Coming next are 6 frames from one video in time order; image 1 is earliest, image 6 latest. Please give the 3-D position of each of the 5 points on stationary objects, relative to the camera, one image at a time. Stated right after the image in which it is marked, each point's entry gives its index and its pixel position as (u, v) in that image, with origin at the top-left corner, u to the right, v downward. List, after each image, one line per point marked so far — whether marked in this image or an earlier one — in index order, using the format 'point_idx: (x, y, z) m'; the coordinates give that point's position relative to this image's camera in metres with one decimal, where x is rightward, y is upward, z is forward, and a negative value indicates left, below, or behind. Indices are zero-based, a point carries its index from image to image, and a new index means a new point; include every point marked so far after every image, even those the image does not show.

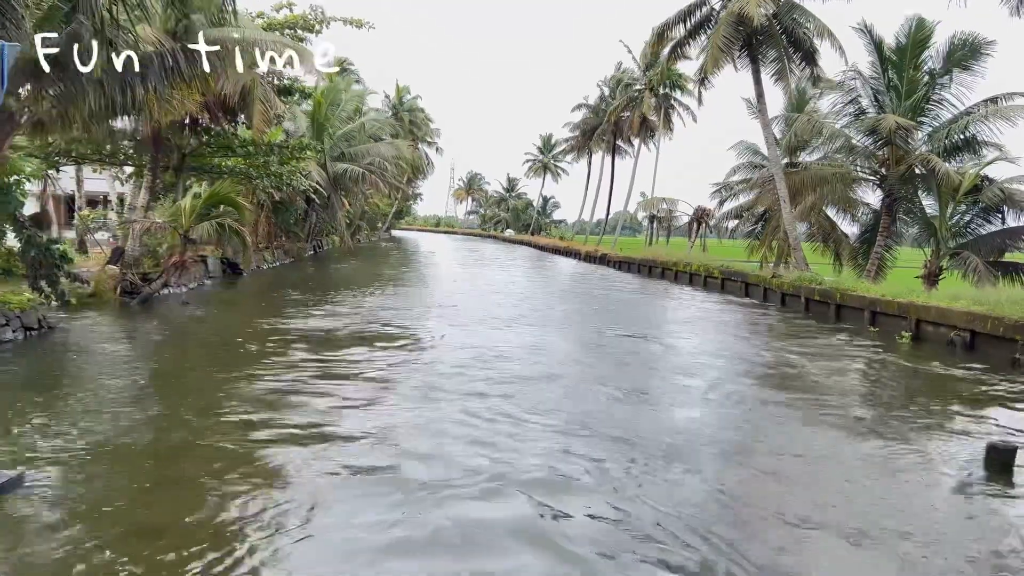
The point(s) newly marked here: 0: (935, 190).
0: (+9.5, +2.2, +18.3) m
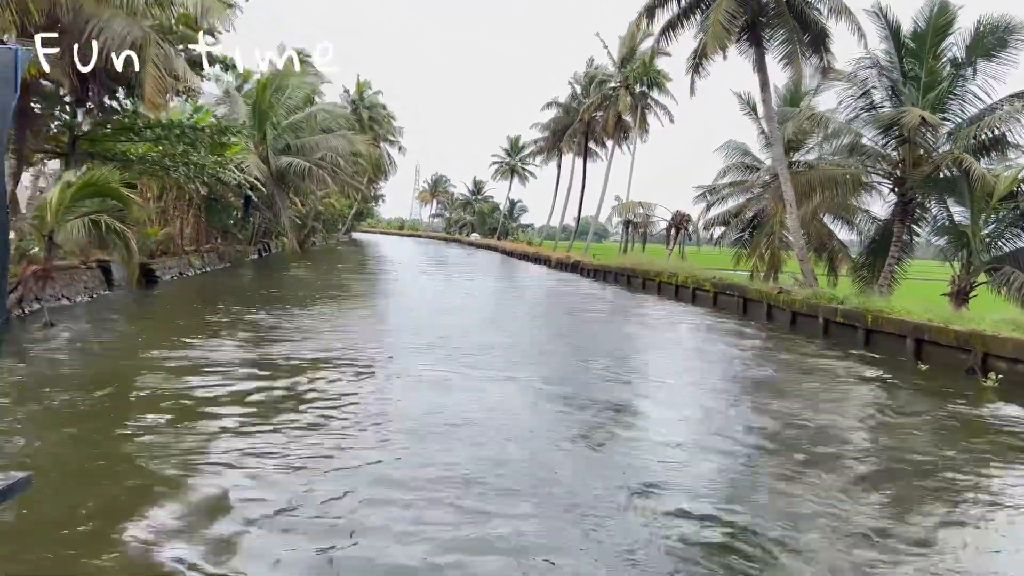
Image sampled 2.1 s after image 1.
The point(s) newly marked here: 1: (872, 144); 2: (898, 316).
0: (+8.8, +1.8, +15.9) m
1: (+8.6, +3.4, +19.4) m
2: (+5.8, -0.4, +12.3) m
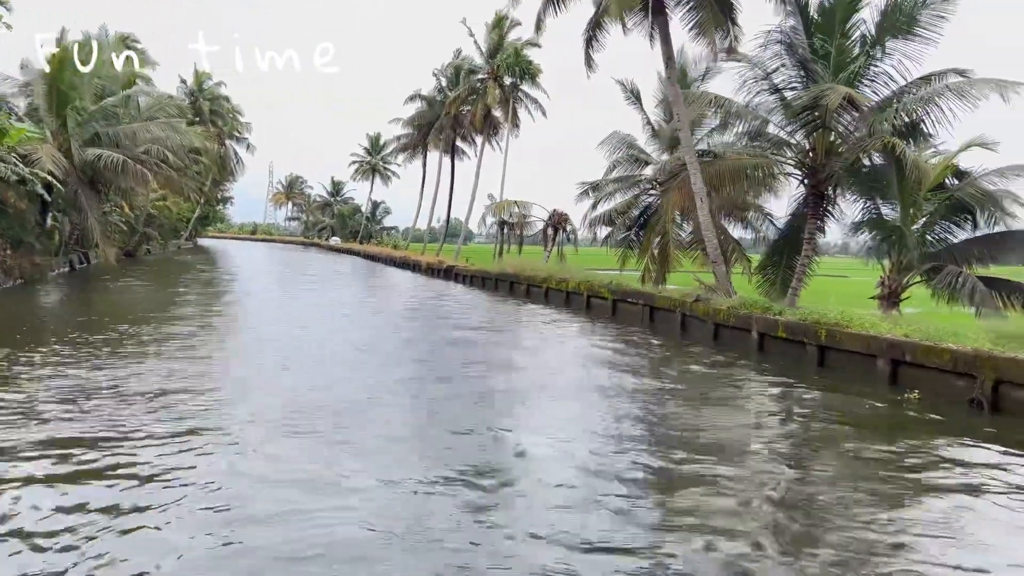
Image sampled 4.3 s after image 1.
0: (+6.6, +1.8, +14.1) m
1: (+5.7, +3.4, +17.5) m
2: (+4.3, -0.5, +10.1) m
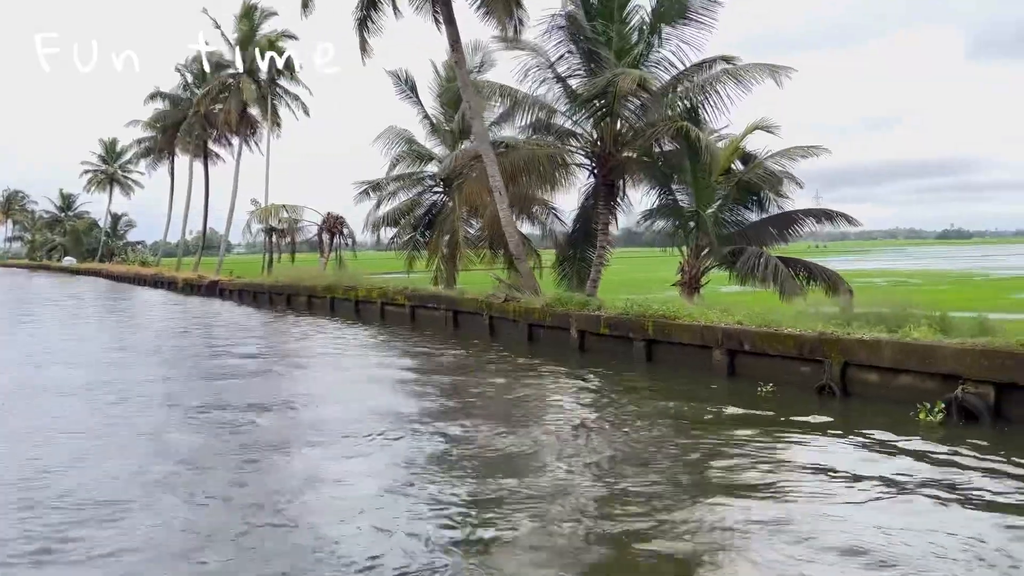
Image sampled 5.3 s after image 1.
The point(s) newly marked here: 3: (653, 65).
0: (+3.1, +2.0, +14.1) m
1: (+1.2, +3.5, +17.1) m
2: (+2.1, -0.4, +9.6) m
3: (+2.7, +4.4, +16.3) m
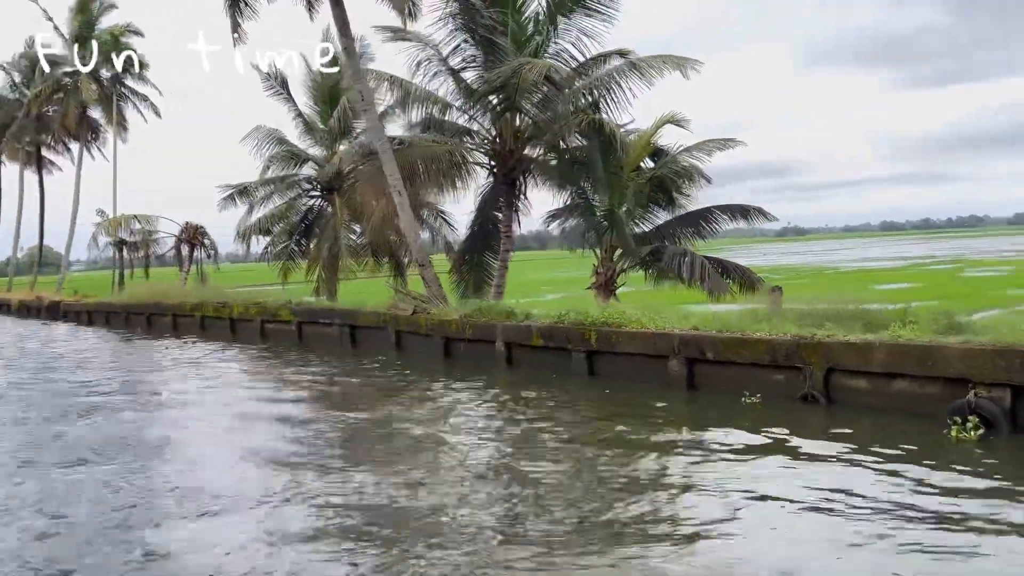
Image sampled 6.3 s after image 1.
0: (+1.5, +2.0, +13.2) m
1: (-0.9, +3.4, +15.9) m
2: (+1.4, -0.4, +8.7) m
3: (+0.7, +4.3, +15.4) m
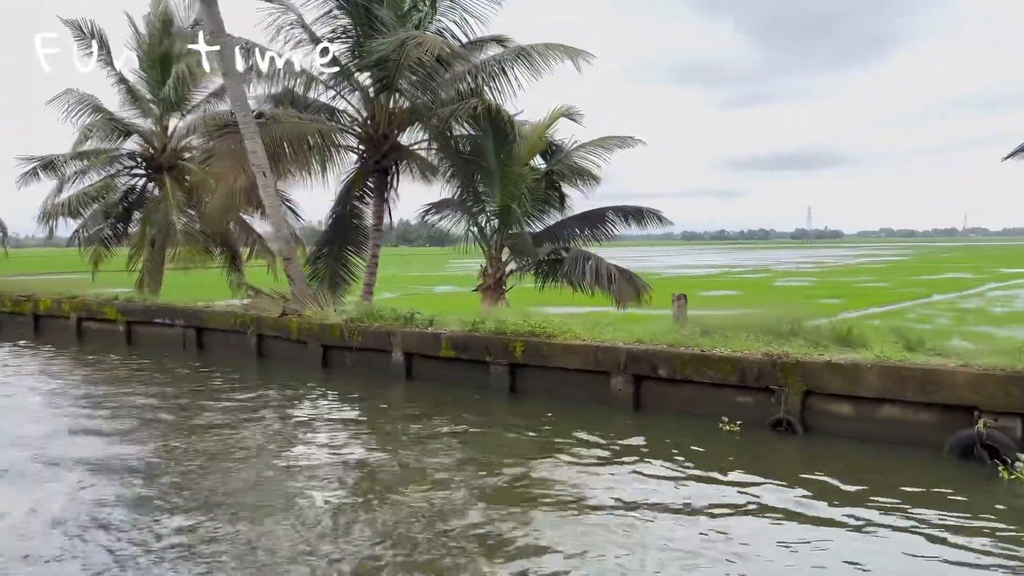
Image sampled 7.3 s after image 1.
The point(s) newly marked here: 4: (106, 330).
0: (-0.2, +1.9, +12.1) m
1: (-3.1, +3.4, +14.2) m
2: (+0.6, -0.5, +7.7) m
3: (-1.4, +4.3, +14.1) m
4: (-6.4, -0.7, +13.0) m
